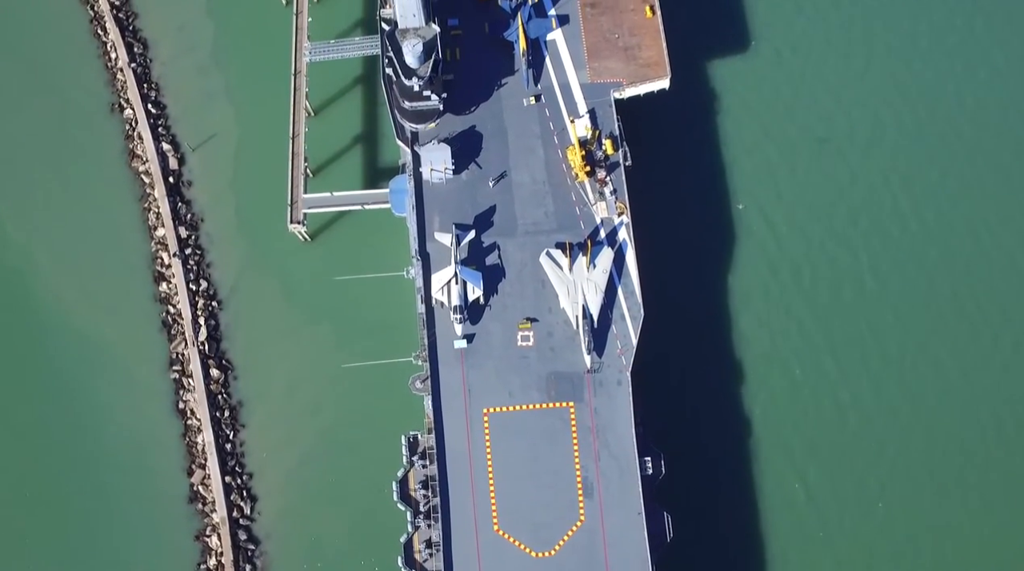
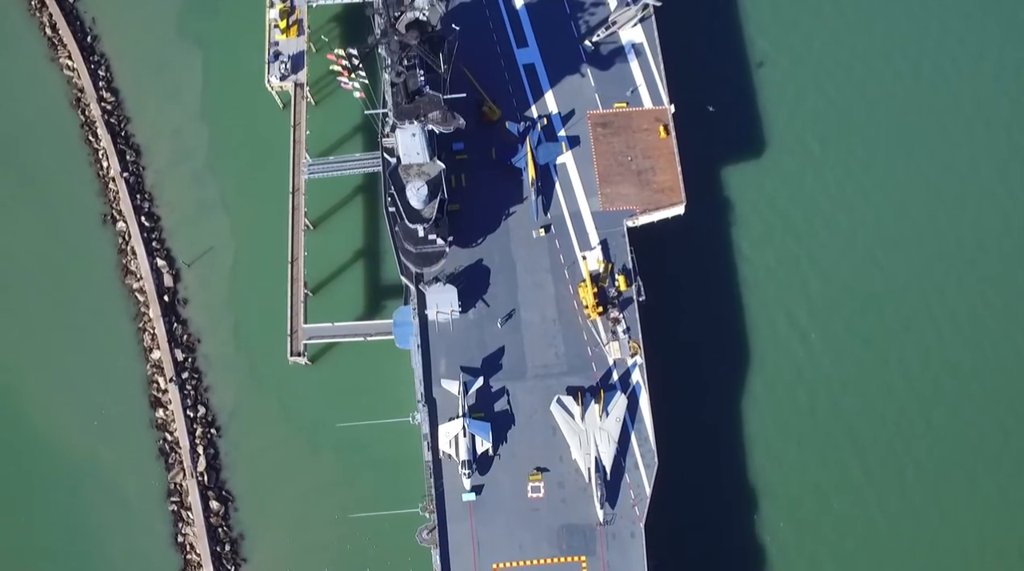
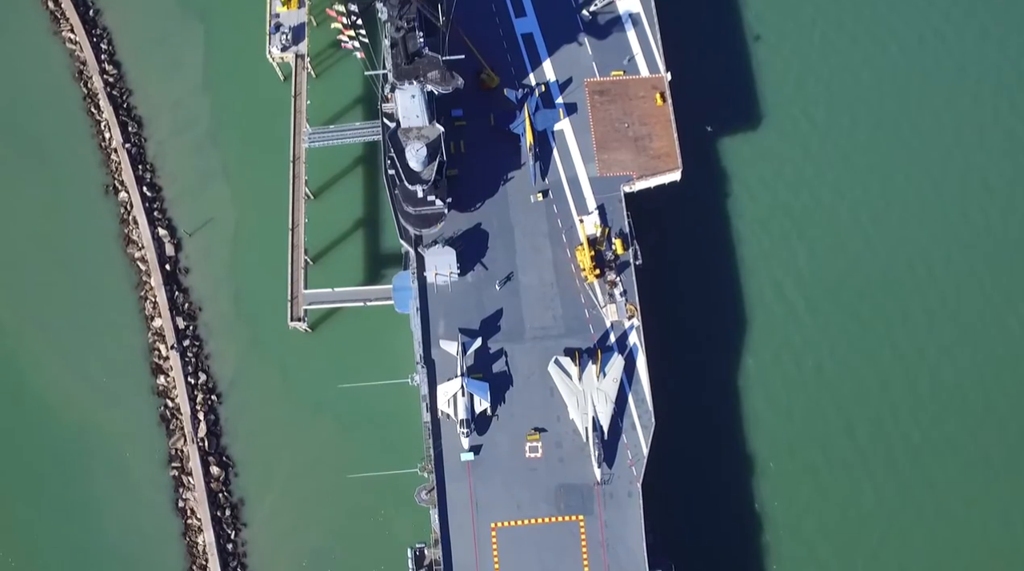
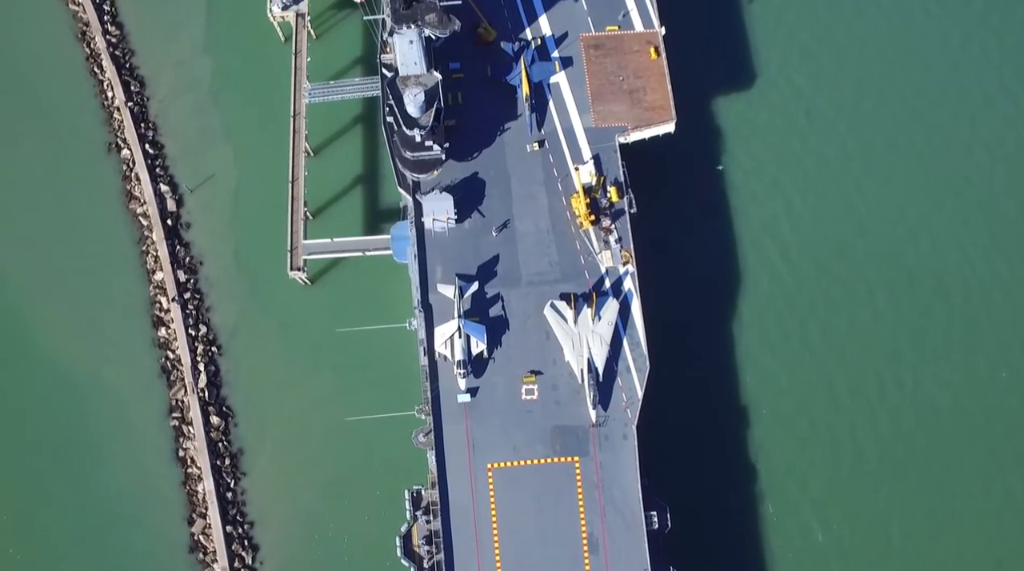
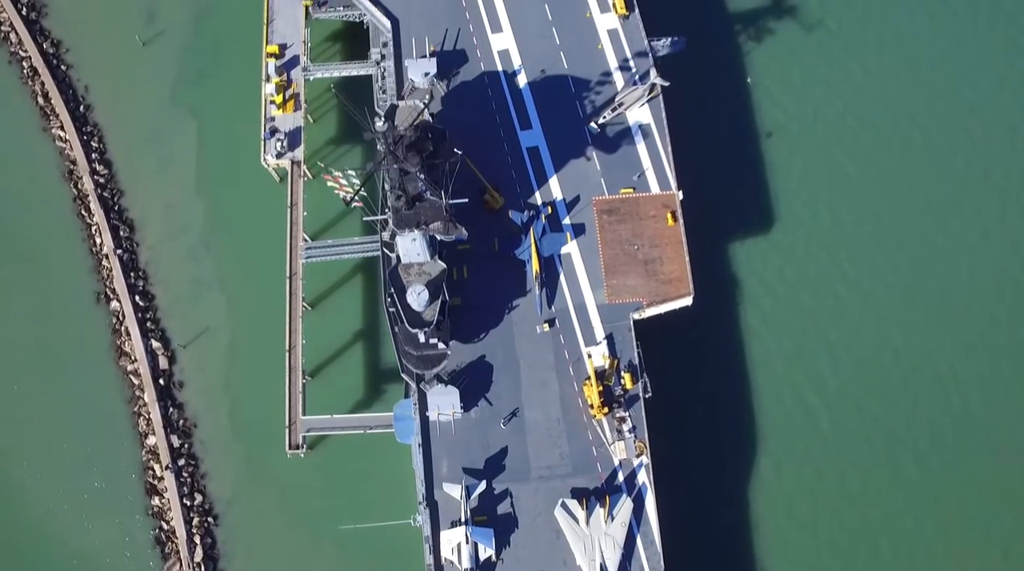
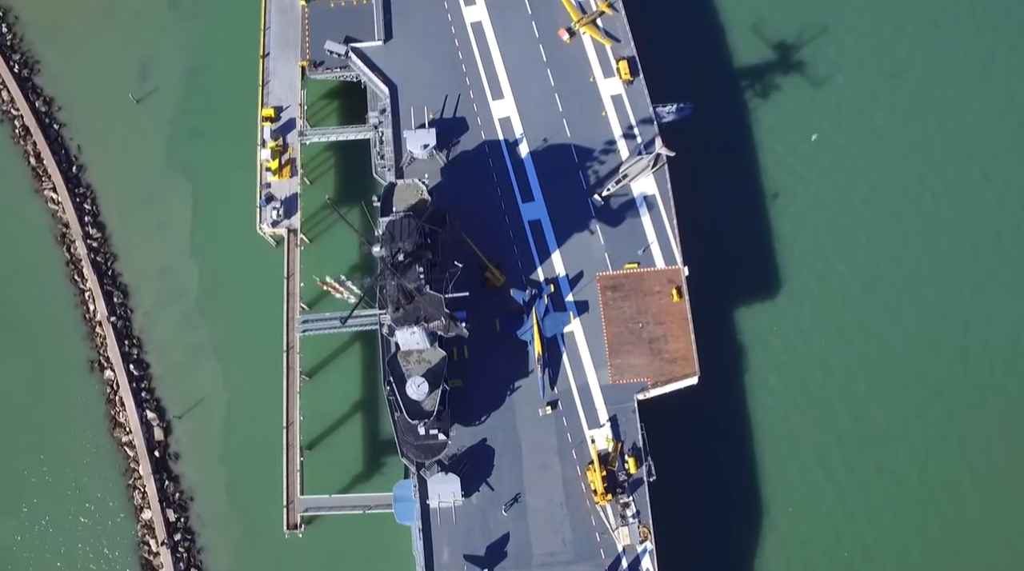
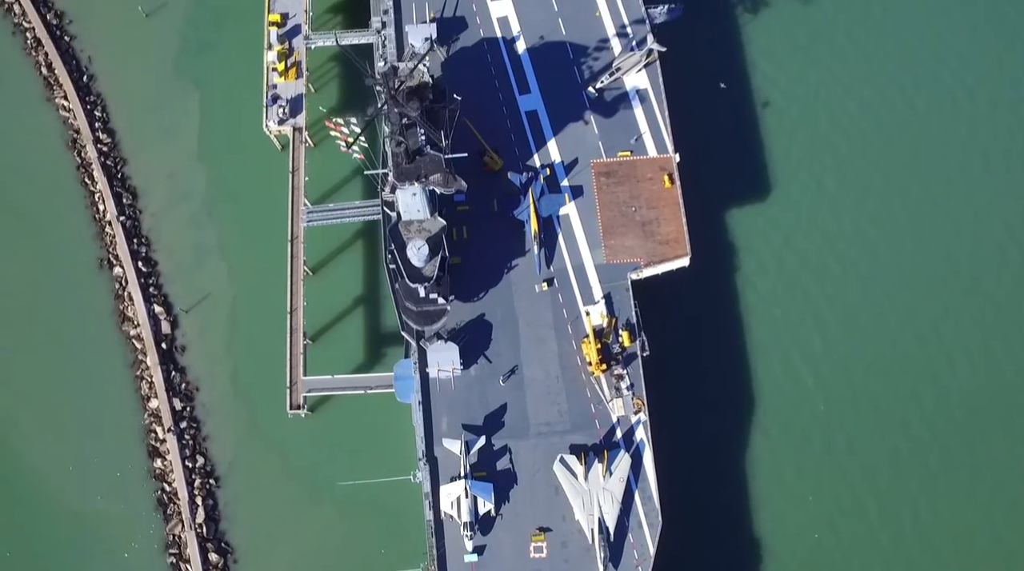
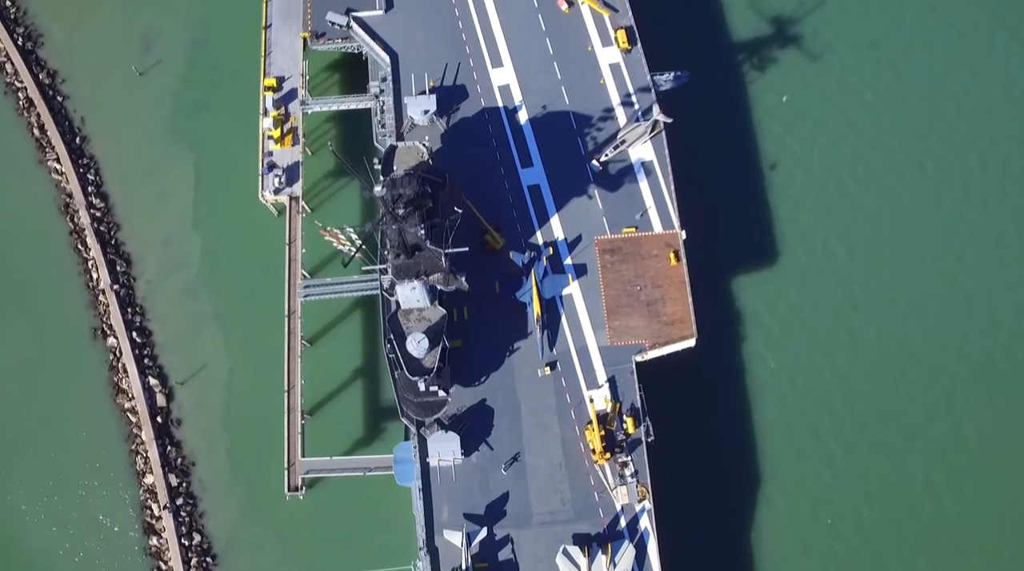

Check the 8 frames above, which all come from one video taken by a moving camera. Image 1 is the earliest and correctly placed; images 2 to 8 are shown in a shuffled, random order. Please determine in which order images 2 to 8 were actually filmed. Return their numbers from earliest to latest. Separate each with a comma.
4, 3, 2, 7, 5, 8, 6
